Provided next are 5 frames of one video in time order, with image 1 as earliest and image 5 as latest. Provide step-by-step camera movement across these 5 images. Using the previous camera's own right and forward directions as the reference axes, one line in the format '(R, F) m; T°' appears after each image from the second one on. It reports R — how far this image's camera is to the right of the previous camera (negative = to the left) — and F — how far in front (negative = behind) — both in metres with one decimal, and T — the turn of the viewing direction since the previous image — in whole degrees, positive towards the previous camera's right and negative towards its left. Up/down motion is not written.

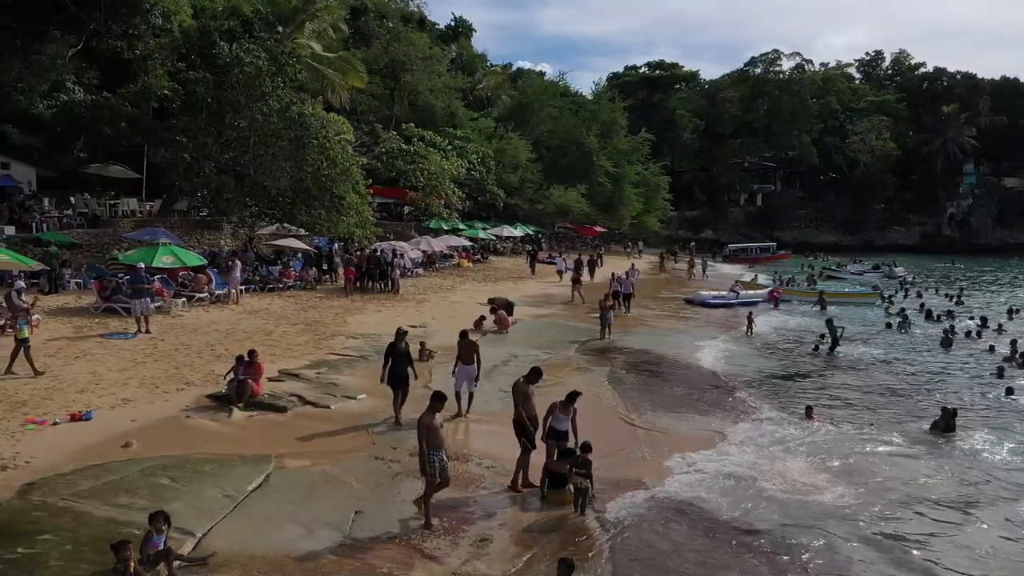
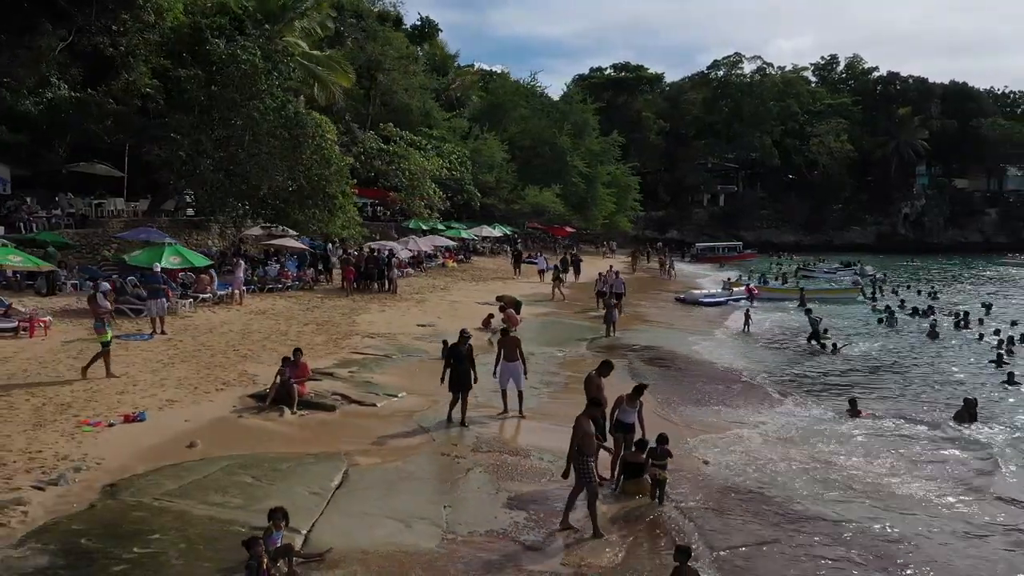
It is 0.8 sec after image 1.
(-1.3, -0.1) m; +3°
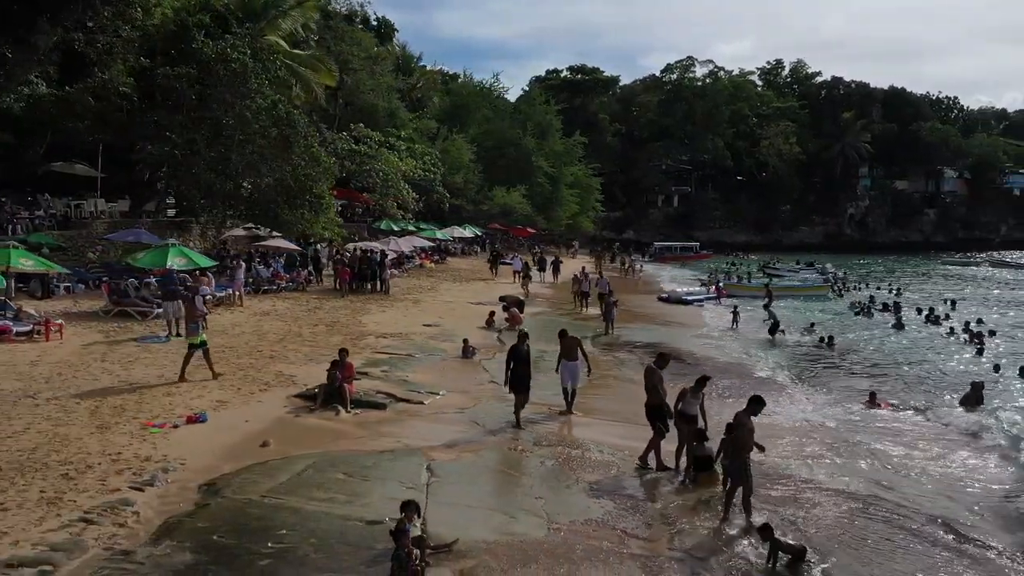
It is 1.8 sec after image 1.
(-1.4, -0.2) m; +4°
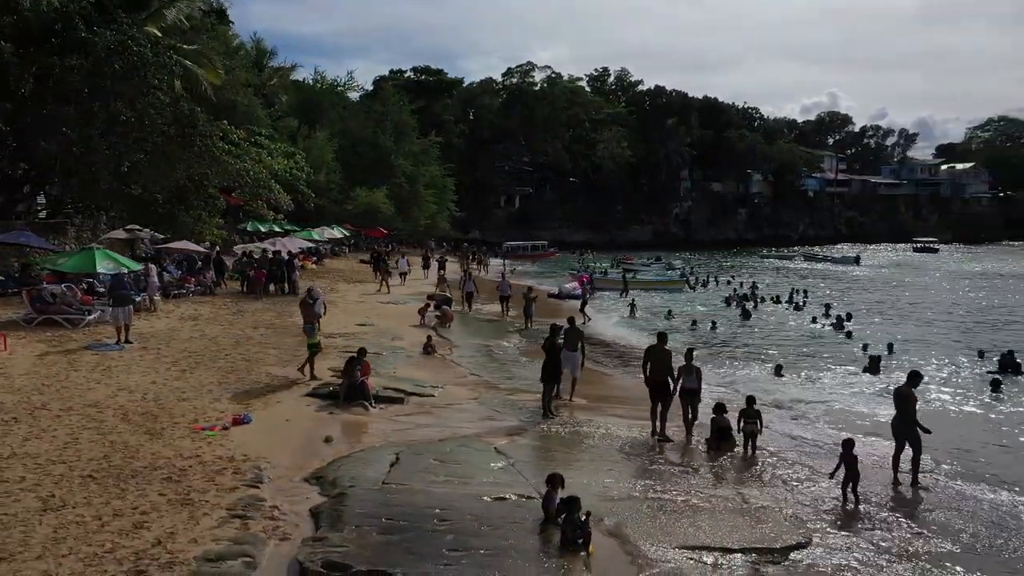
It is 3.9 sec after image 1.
(-2.7, -0.5) m; +12°
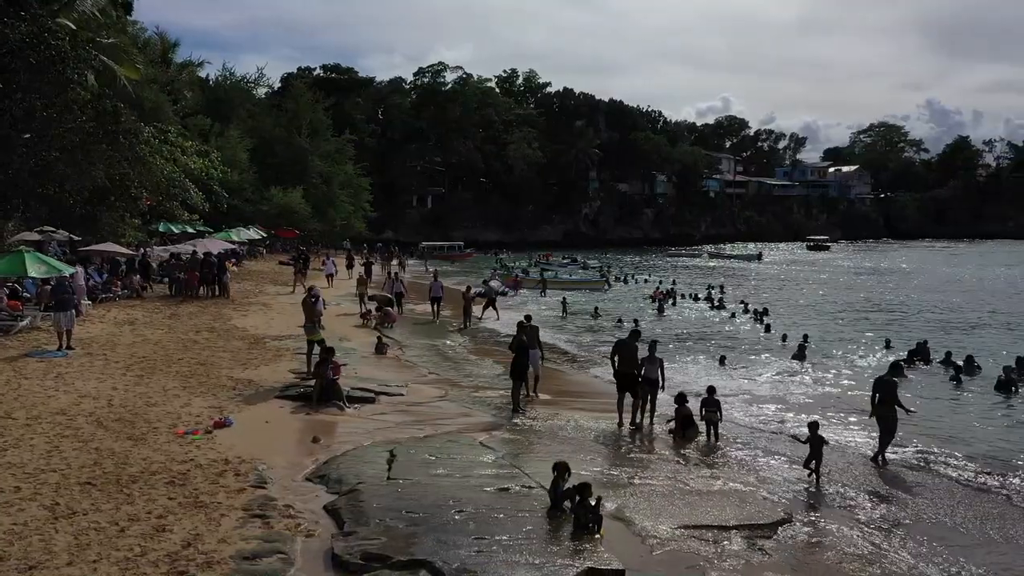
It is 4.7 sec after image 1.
(-0.9, -0.3) m; +7°
